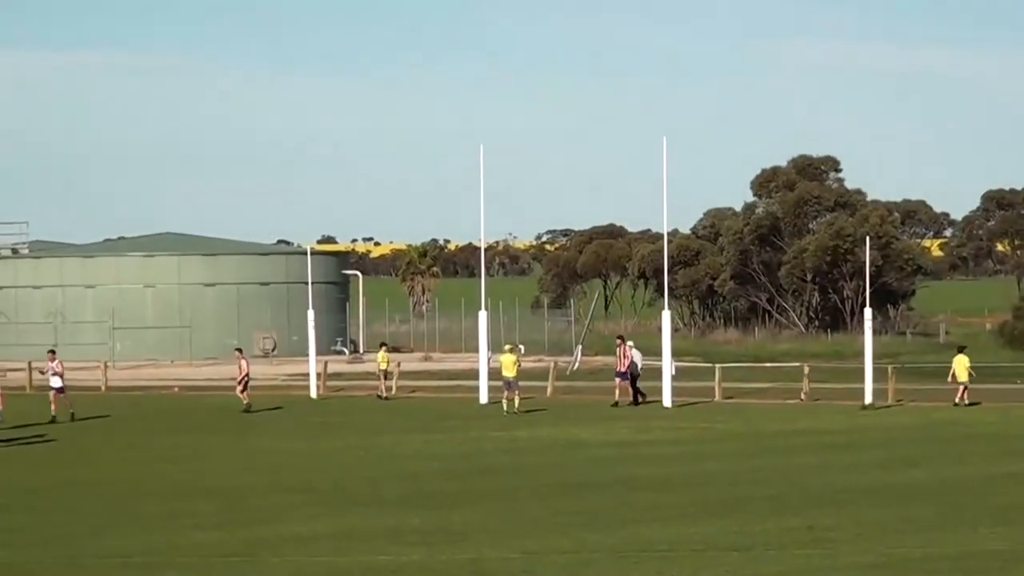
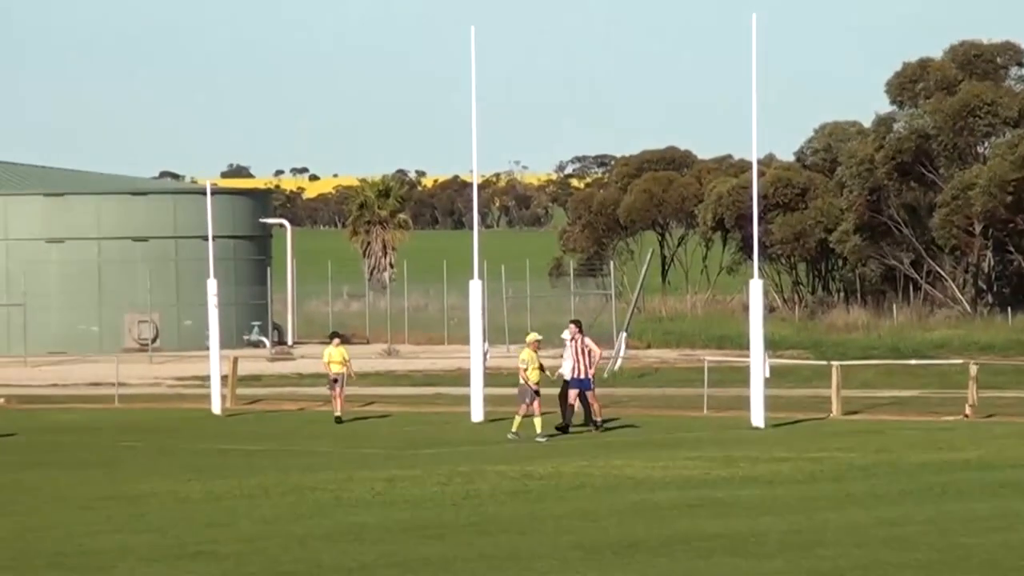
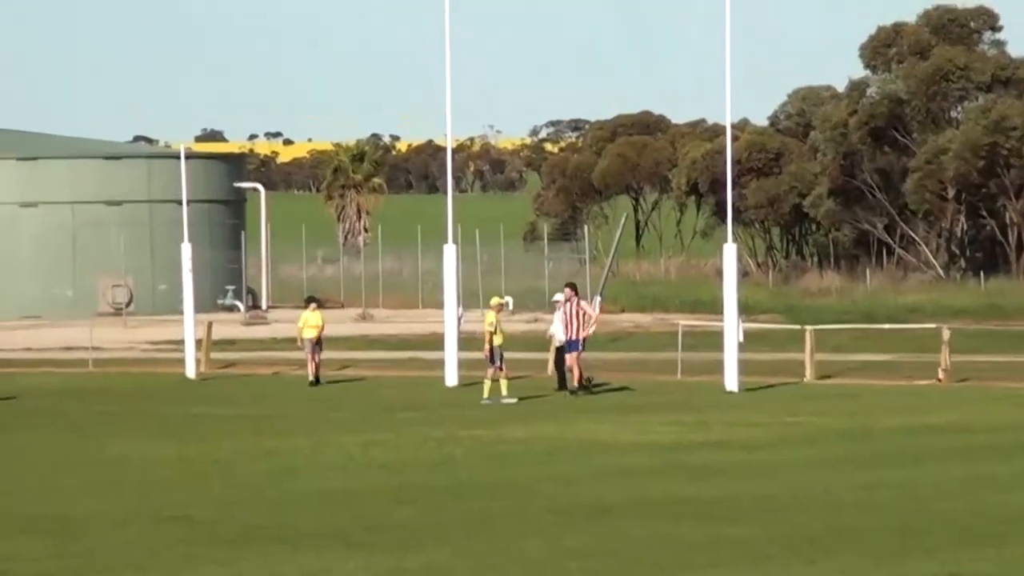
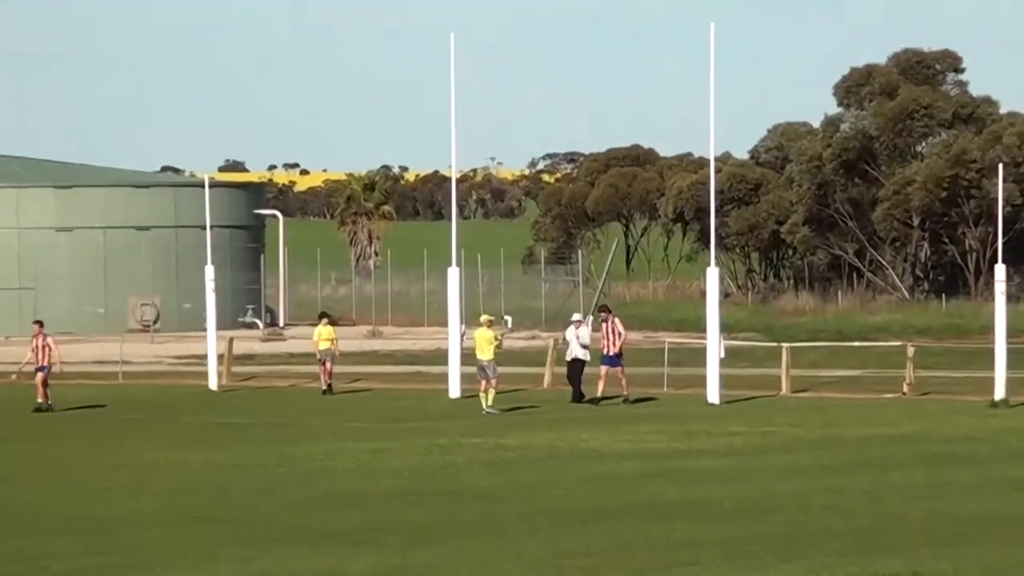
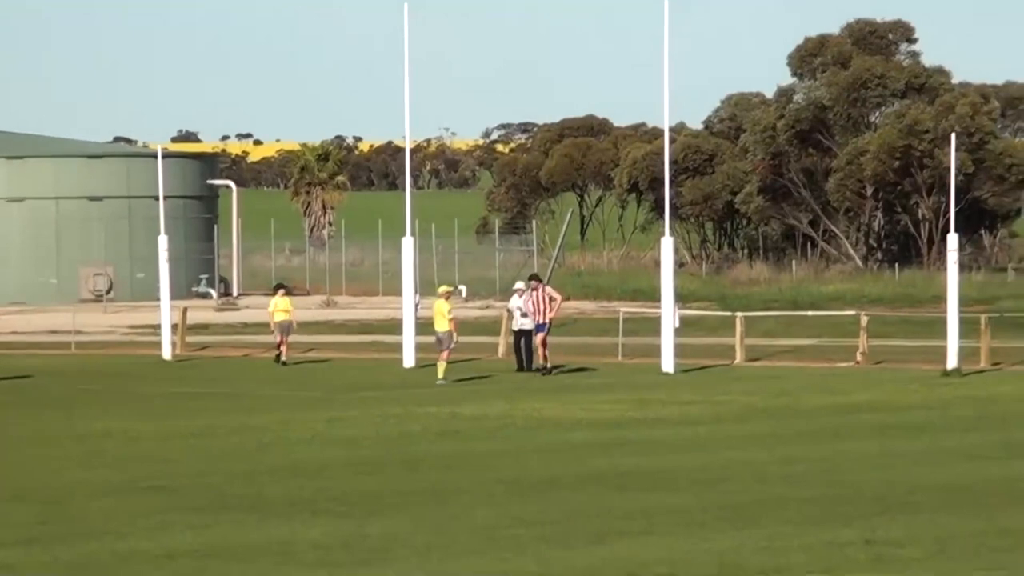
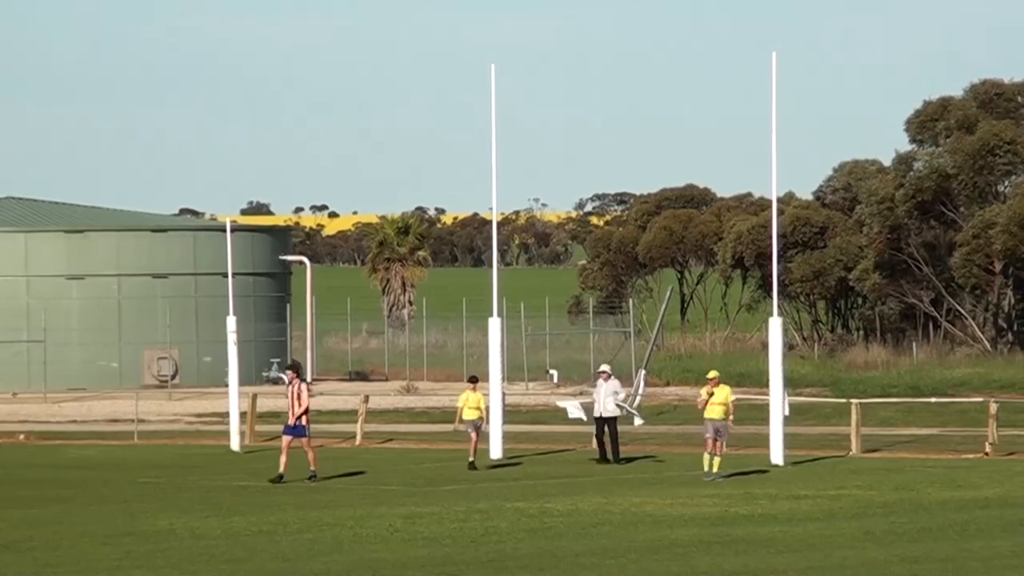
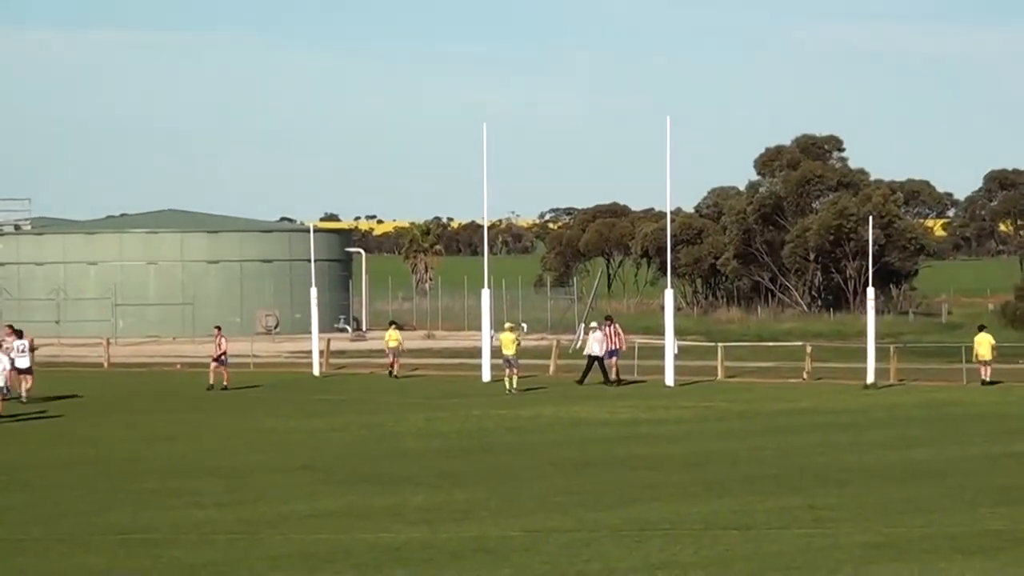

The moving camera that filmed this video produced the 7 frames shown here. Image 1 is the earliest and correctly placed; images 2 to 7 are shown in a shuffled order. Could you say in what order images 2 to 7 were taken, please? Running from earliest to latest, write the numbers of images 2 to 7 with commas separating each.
7, 4, 5, 3, 2, 6
